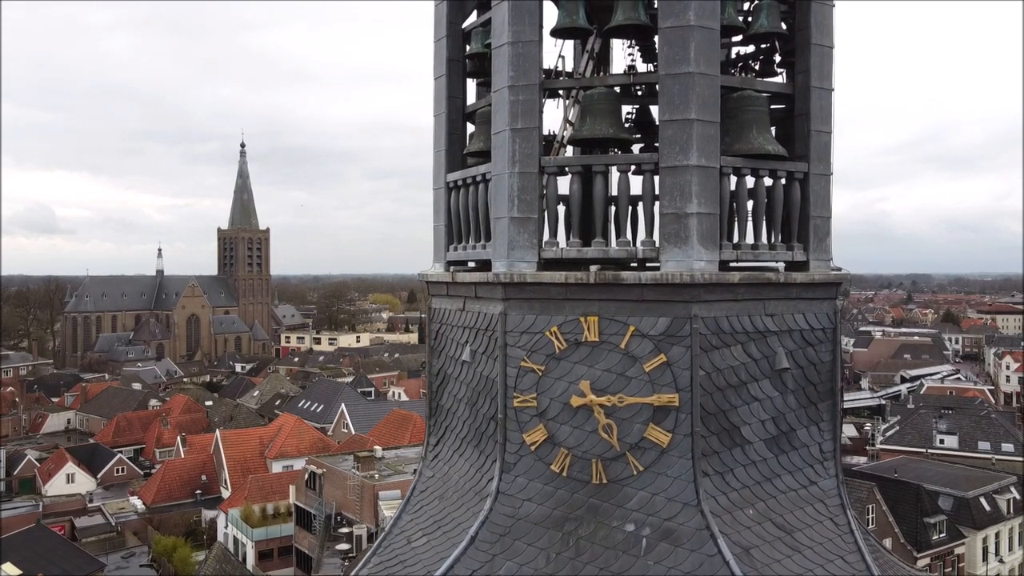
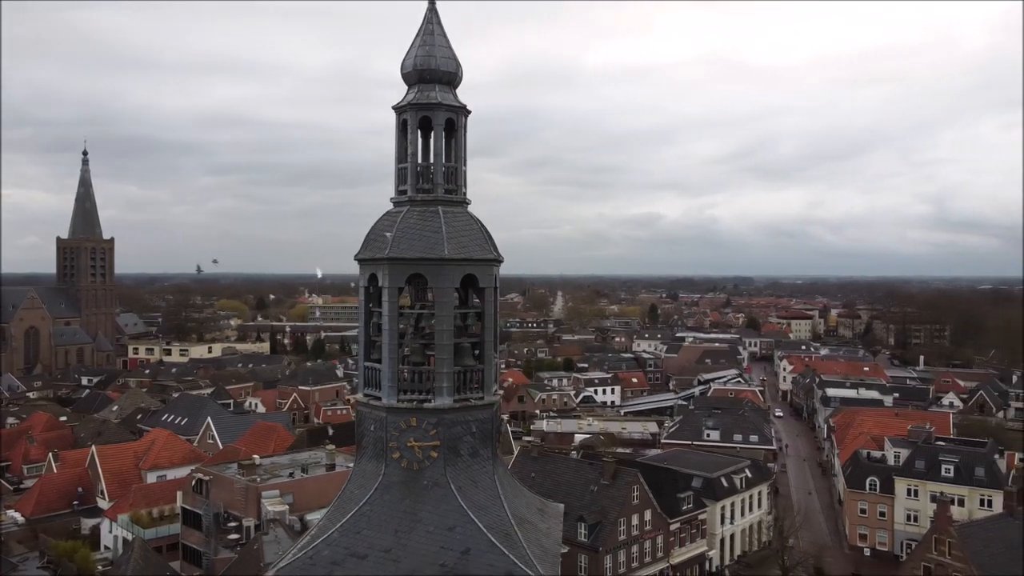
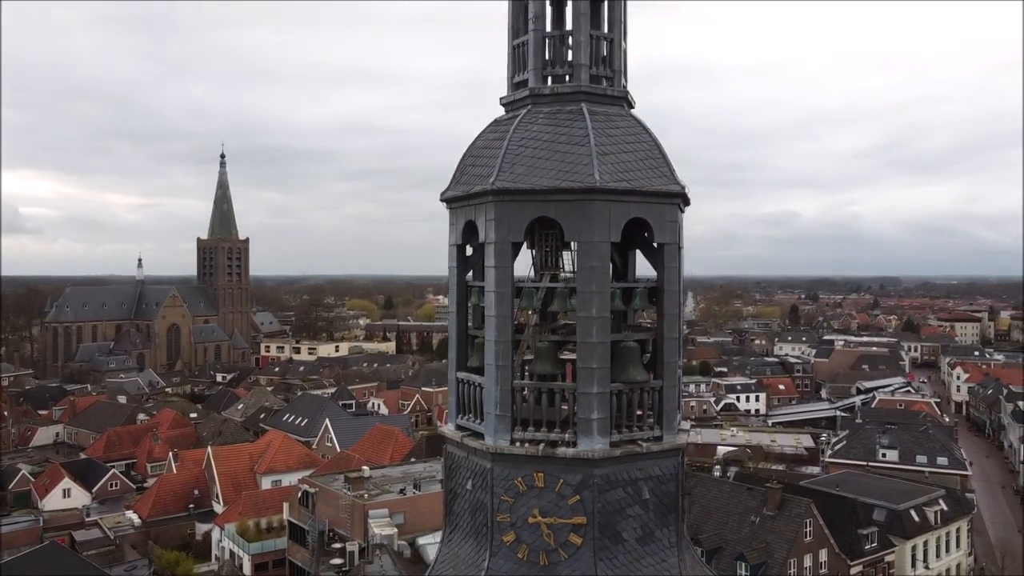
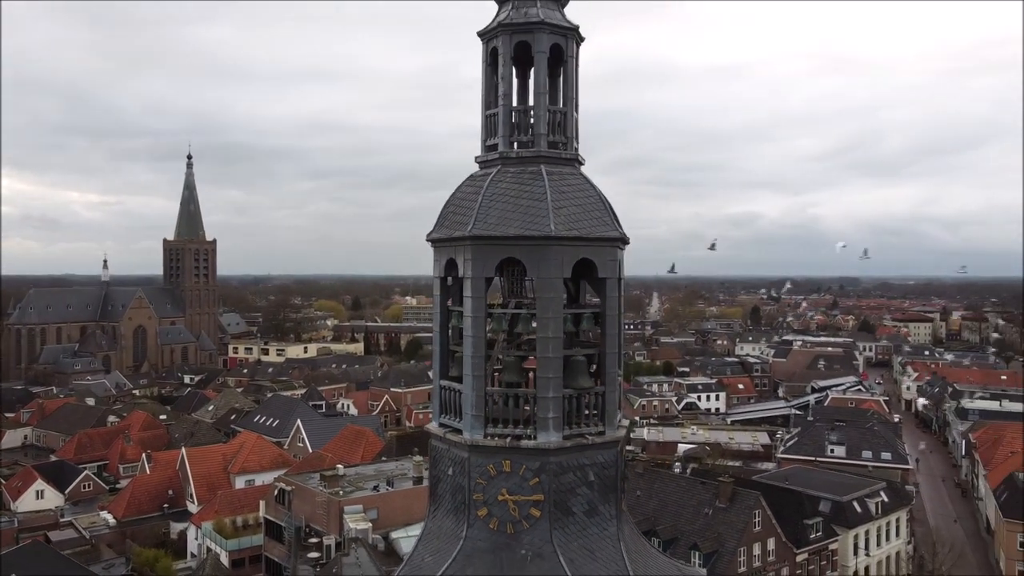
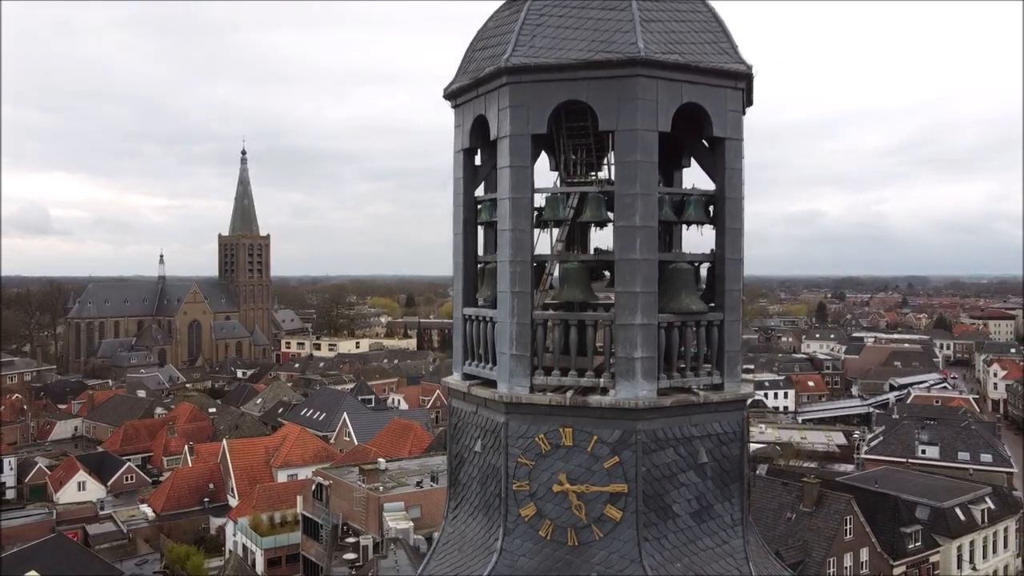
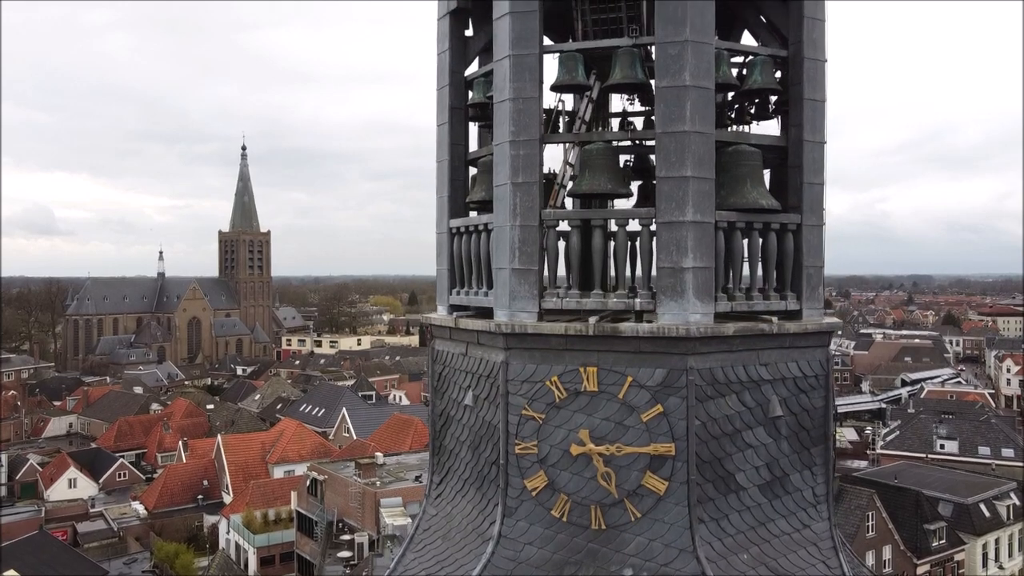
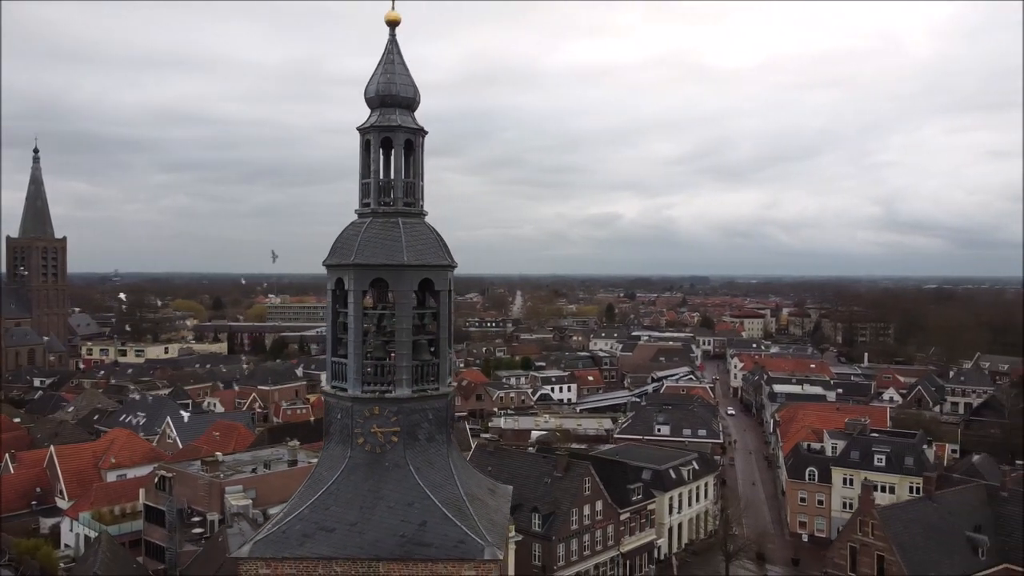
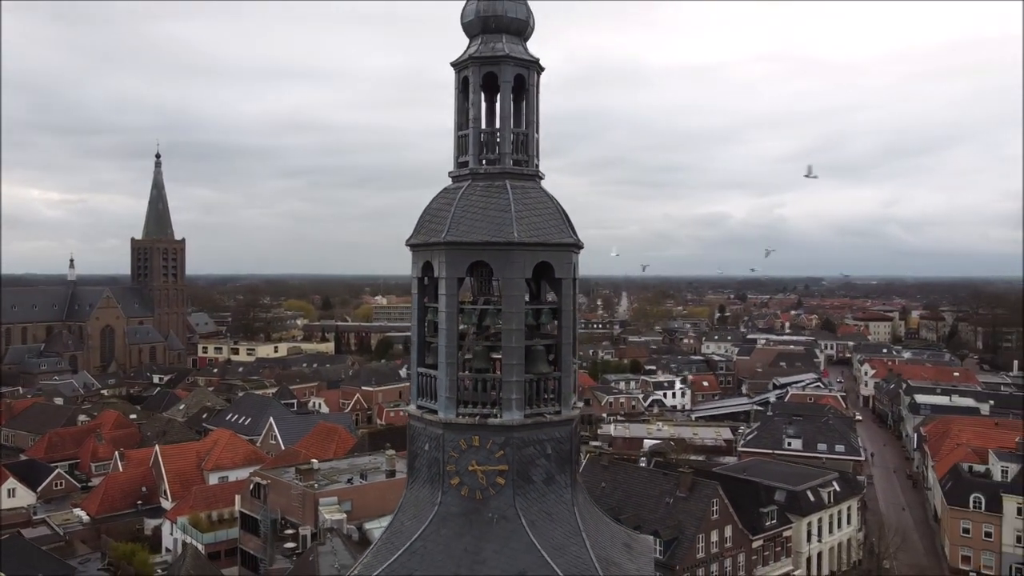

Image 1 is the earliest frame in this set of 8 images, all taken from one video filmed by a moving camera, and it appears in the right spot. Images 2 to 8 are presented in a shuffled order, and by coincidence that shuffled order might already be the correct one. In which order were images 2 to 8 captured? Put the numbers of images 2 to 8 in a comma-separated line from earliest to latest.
6, 5, 3, 4, 8, 2, 7
